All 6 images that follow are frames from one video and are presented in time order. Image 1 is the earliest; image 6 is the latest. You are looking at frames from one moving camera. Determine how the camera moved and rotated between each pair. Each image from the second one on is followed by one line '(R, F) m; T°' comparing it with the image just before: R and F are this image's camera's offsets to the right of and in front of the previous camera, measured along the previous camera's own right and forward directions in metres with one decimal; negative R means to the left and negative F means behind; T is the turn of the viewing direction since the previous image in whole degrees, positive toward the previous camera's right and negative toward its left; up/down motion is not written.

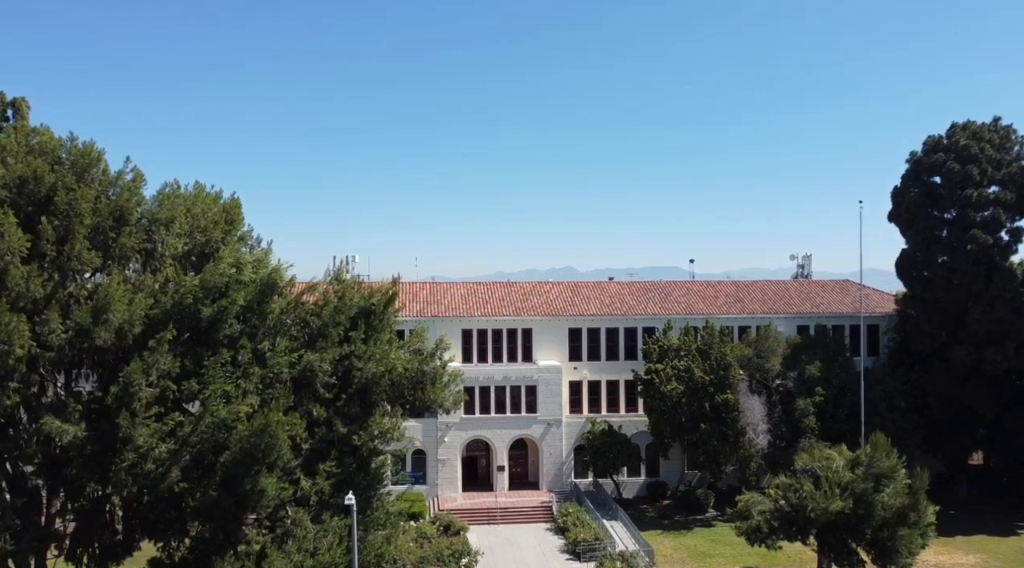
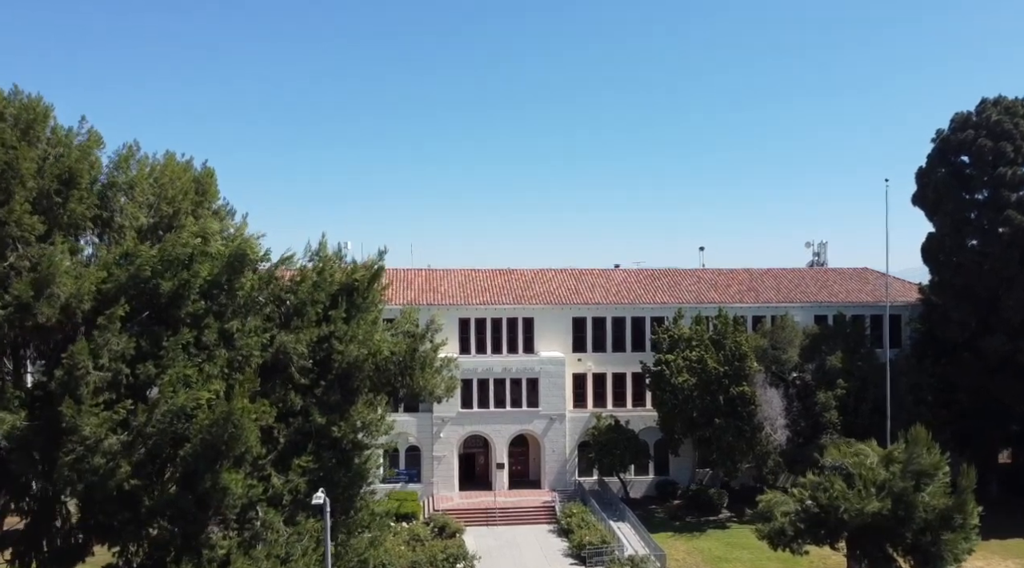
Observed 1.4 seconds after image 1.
(0.0, +3.6) m; 0°
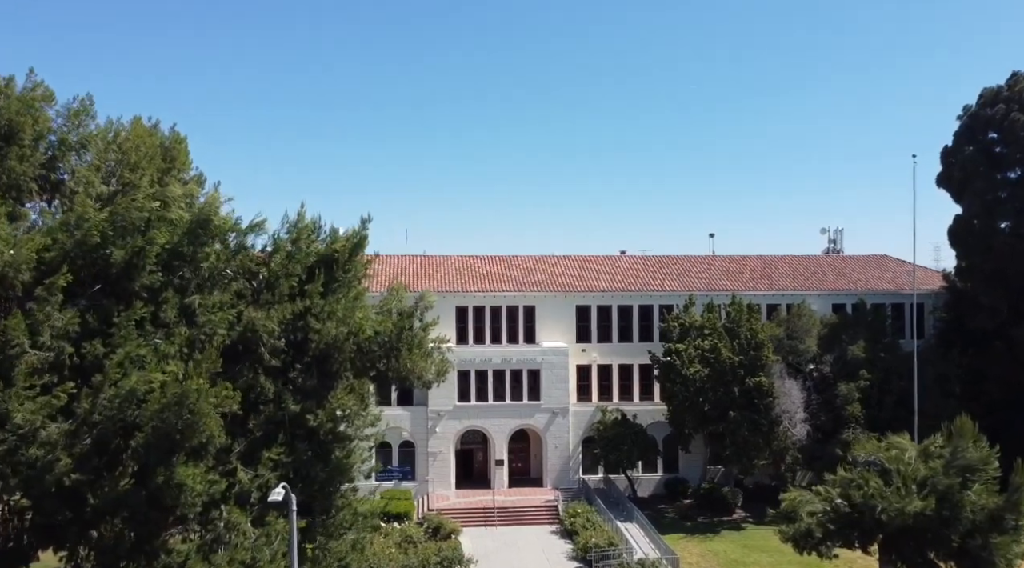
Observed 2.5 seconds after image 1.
(0.0, +3.3) m; 0°
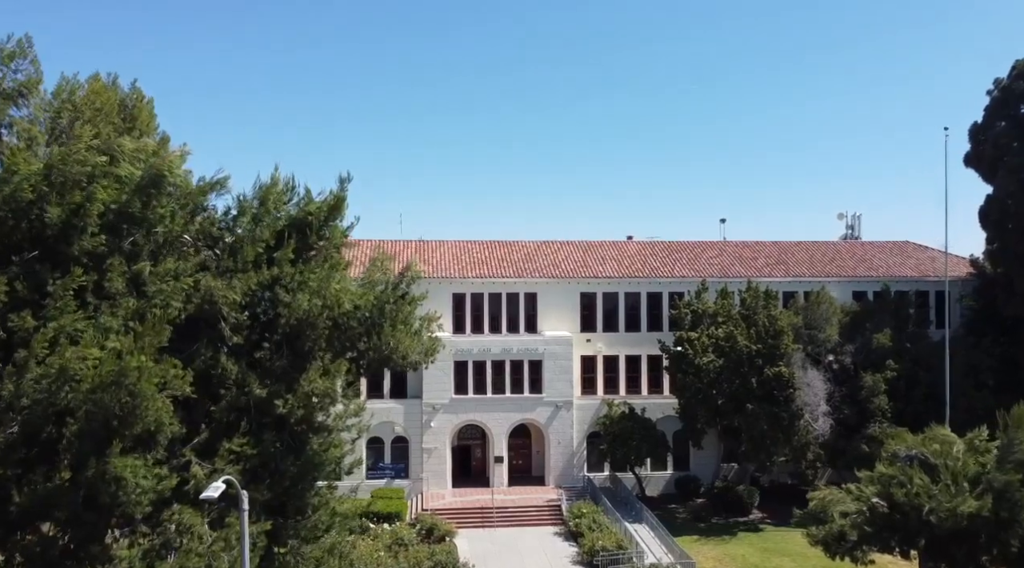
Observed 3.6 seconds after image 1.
(0.0, +3.4) m; 0°
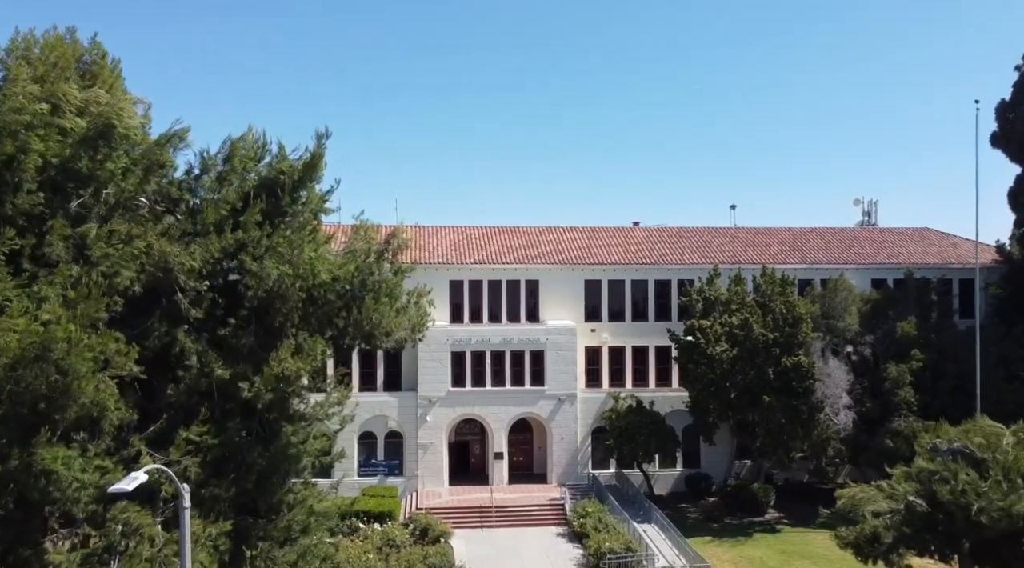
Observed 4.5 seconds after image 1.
(0.0, +2.8) m; 0°
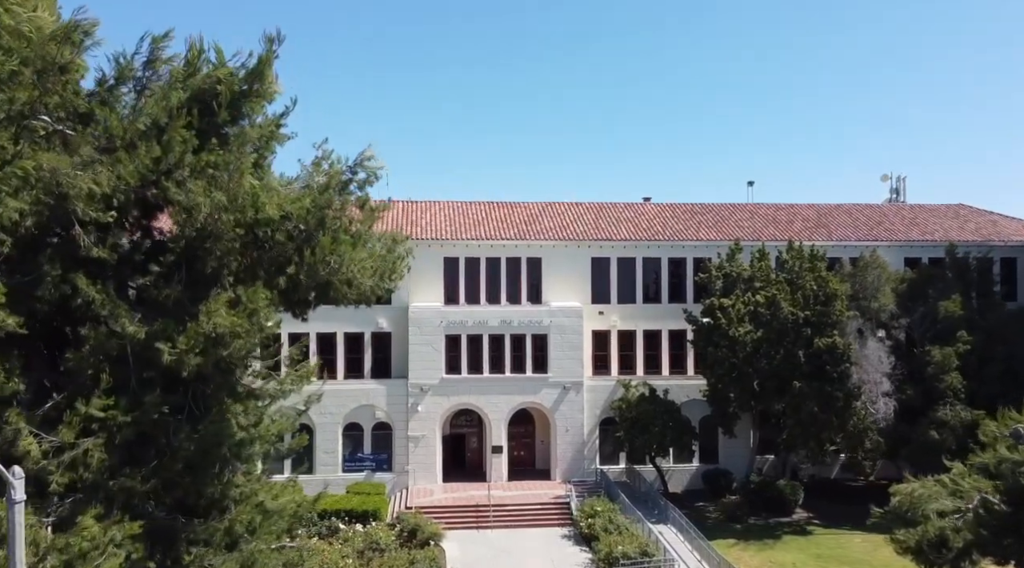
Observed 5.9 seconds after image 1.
(+0.1, +4.3) m; 0°
